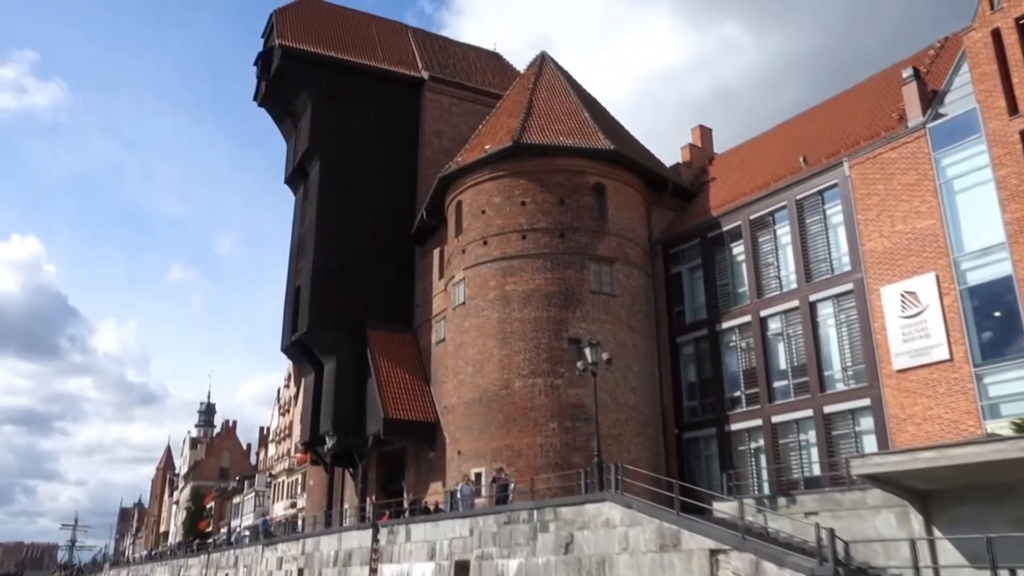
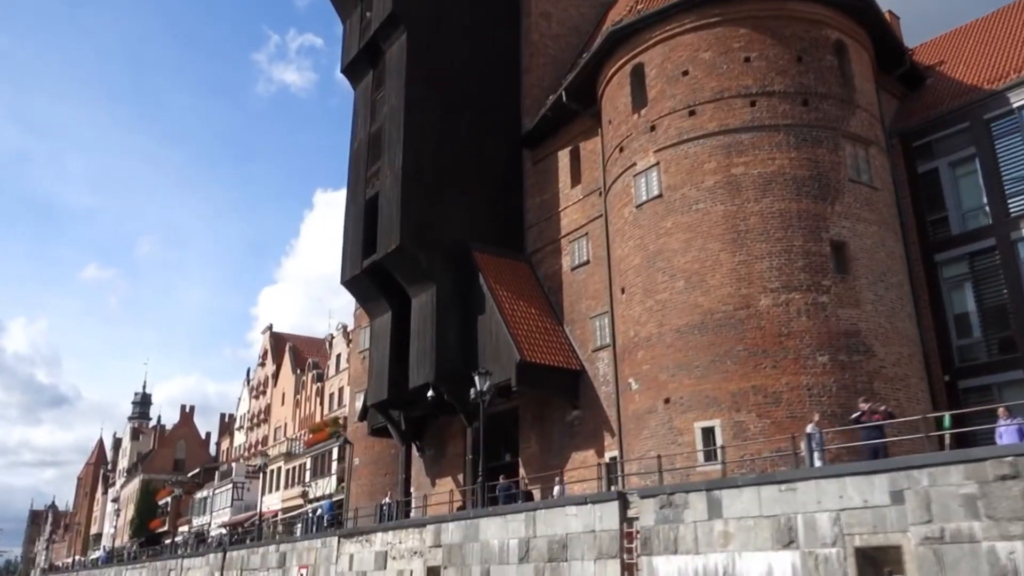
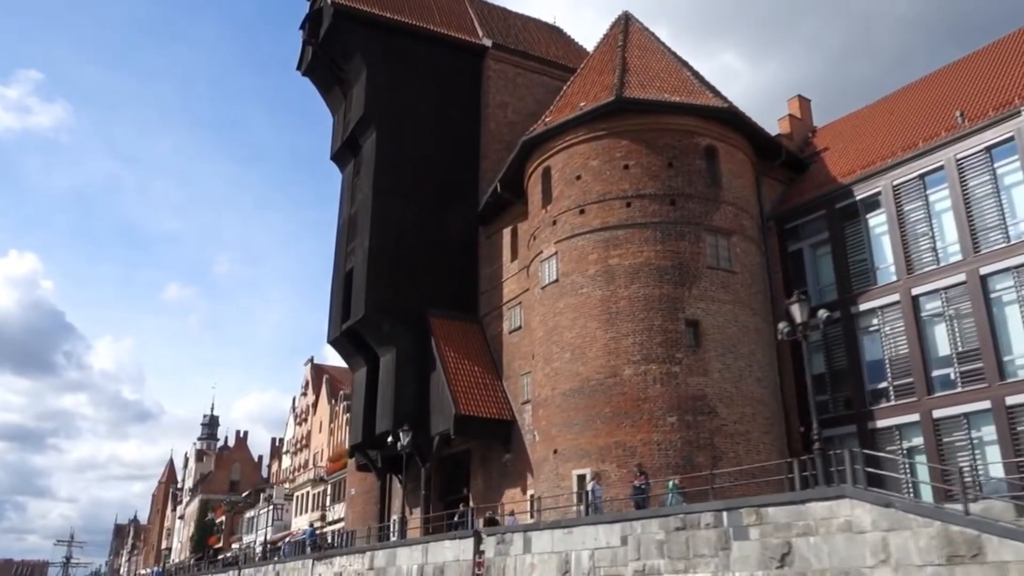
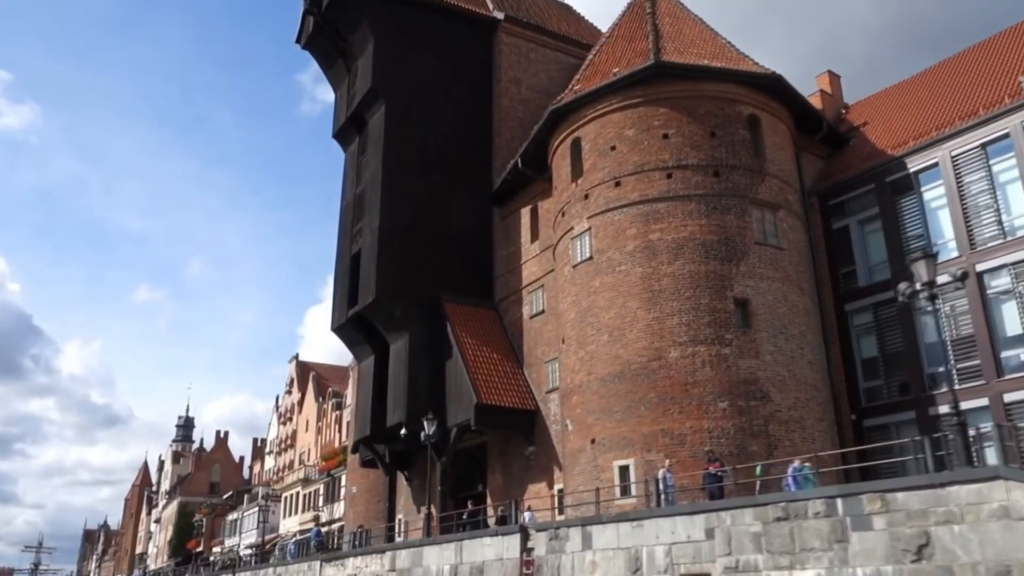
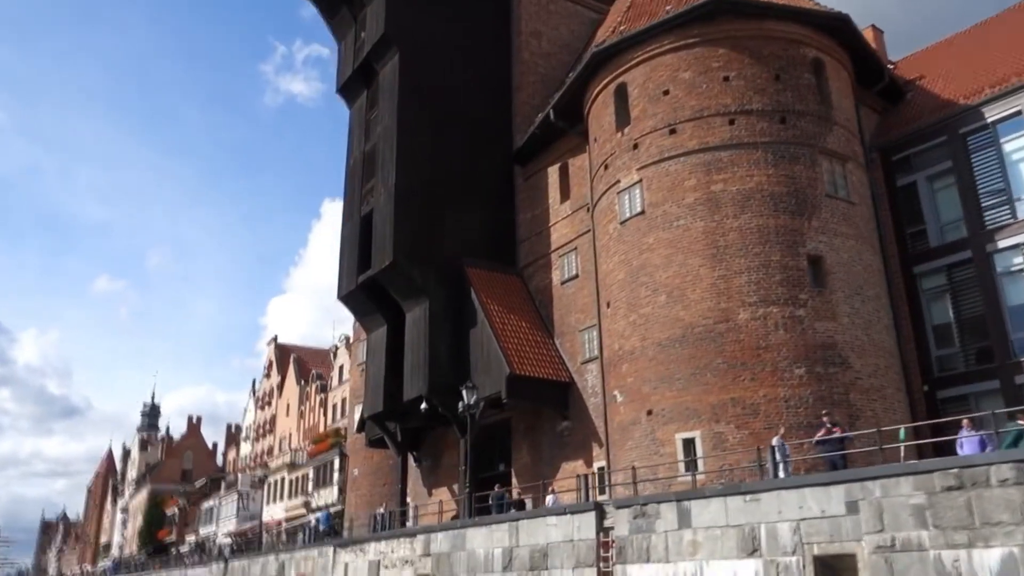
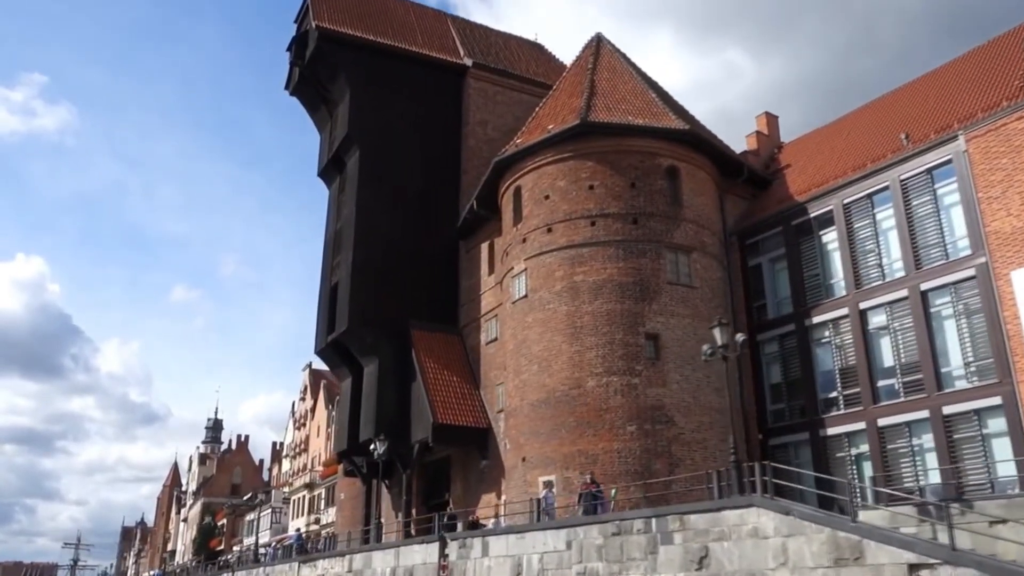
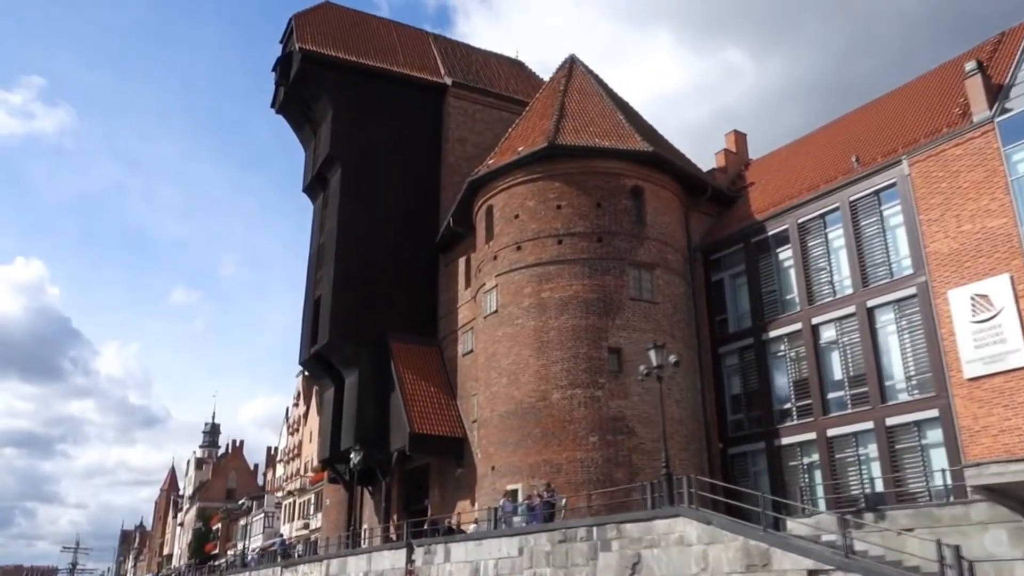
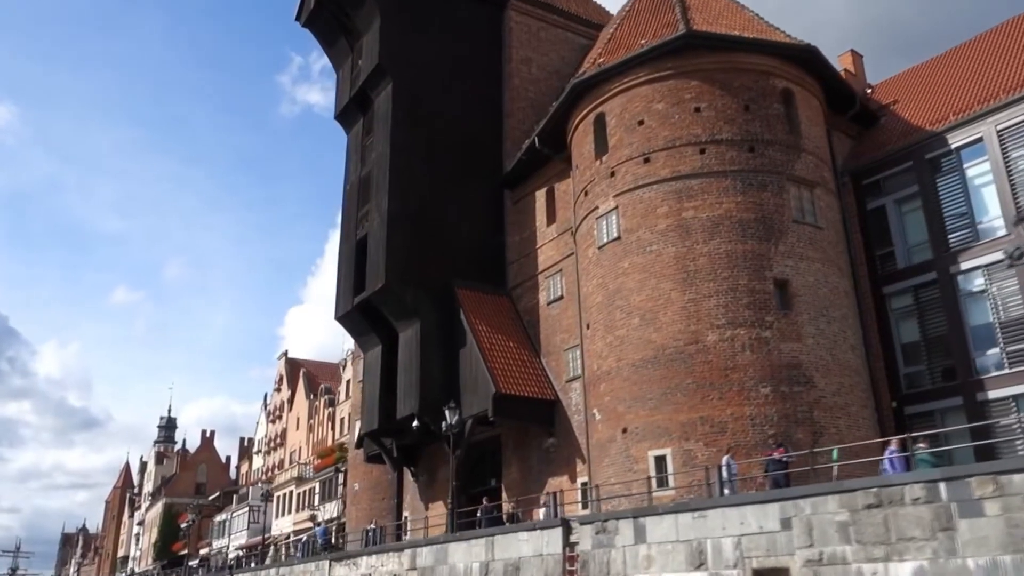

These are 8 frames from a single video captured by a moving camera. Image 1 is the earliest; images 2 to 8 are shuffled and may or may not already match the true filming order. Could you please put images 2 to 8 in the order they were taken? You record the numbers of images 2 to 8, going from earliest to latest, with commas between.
7, 6, 3, 4, 8, 5, 2
